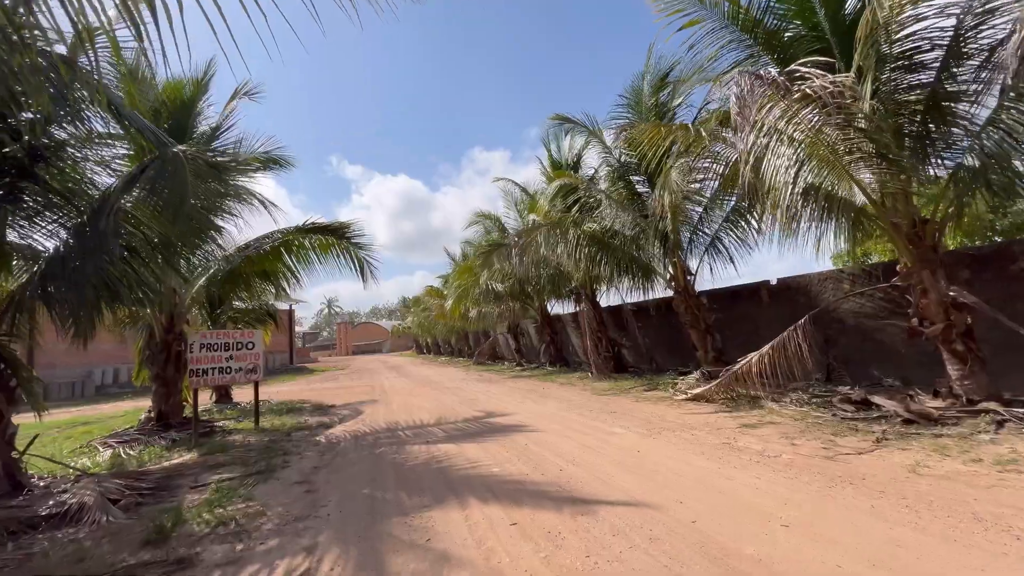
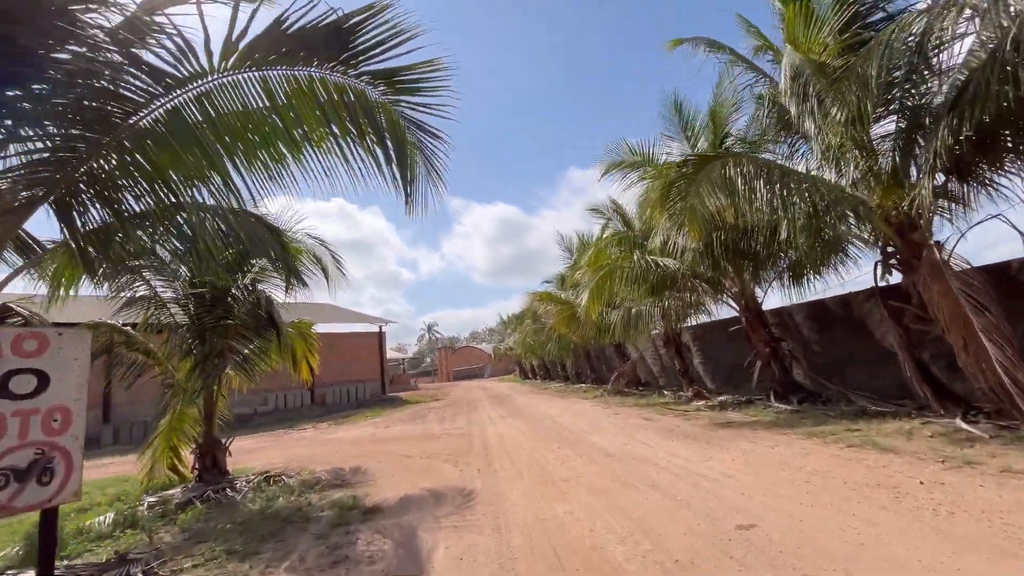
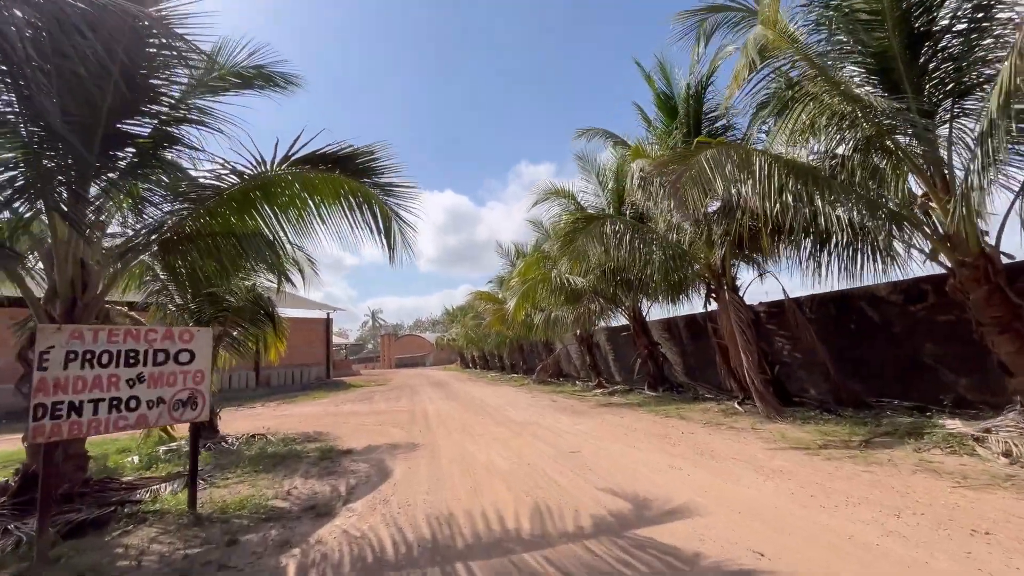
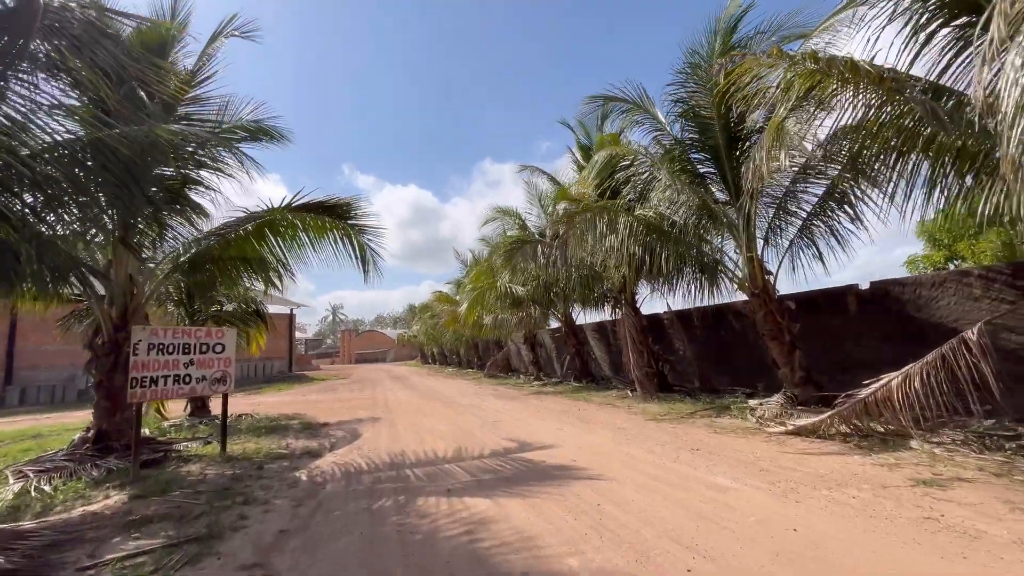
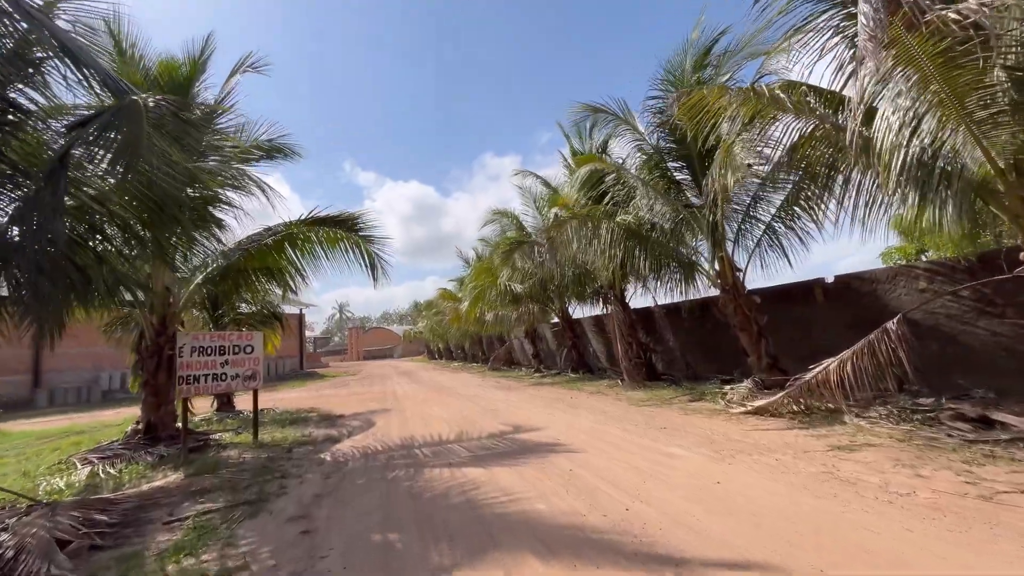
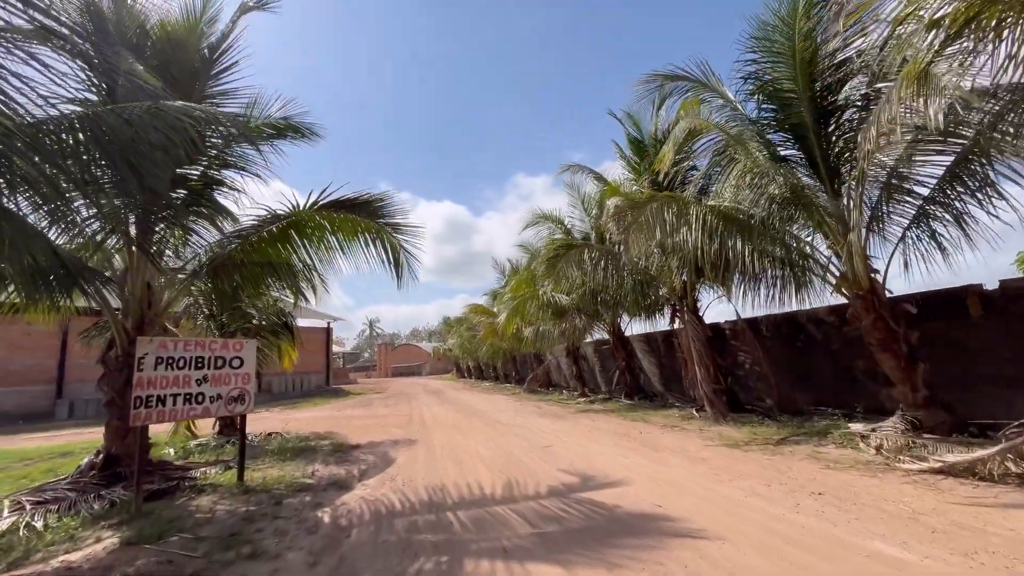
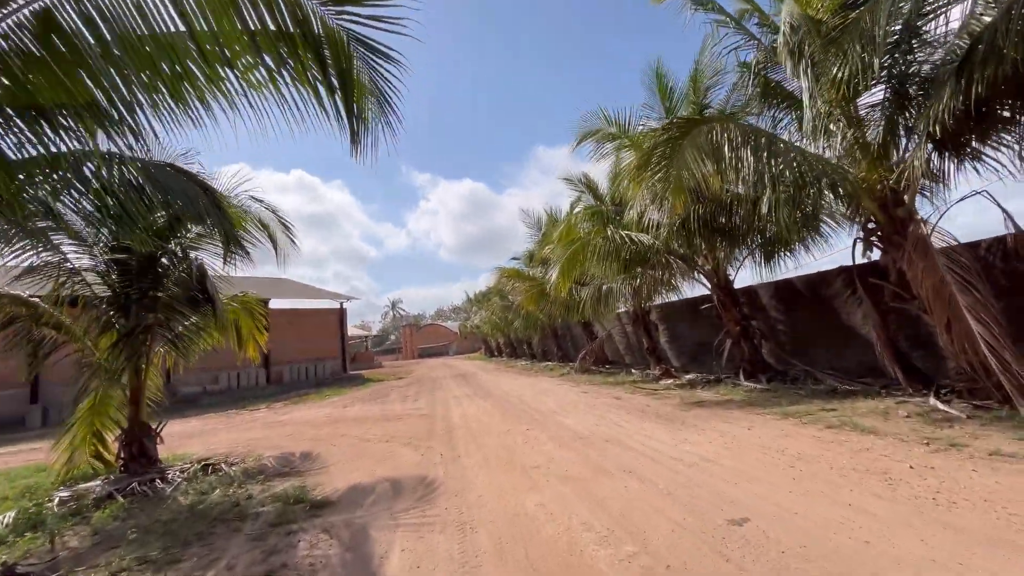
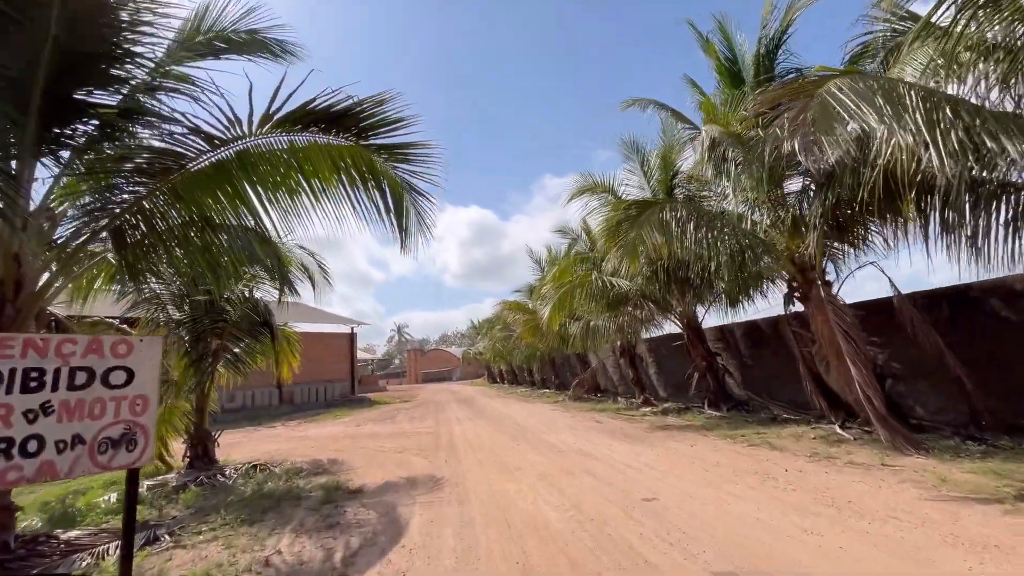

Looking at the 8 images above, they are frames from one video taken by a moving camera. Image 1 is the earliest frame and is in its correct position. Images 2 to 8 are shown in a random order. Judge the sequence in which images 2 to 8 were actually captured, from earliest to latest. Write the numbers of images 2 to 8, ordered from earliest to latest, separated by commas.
5, 4, 6, 3, 8, 2, 7
